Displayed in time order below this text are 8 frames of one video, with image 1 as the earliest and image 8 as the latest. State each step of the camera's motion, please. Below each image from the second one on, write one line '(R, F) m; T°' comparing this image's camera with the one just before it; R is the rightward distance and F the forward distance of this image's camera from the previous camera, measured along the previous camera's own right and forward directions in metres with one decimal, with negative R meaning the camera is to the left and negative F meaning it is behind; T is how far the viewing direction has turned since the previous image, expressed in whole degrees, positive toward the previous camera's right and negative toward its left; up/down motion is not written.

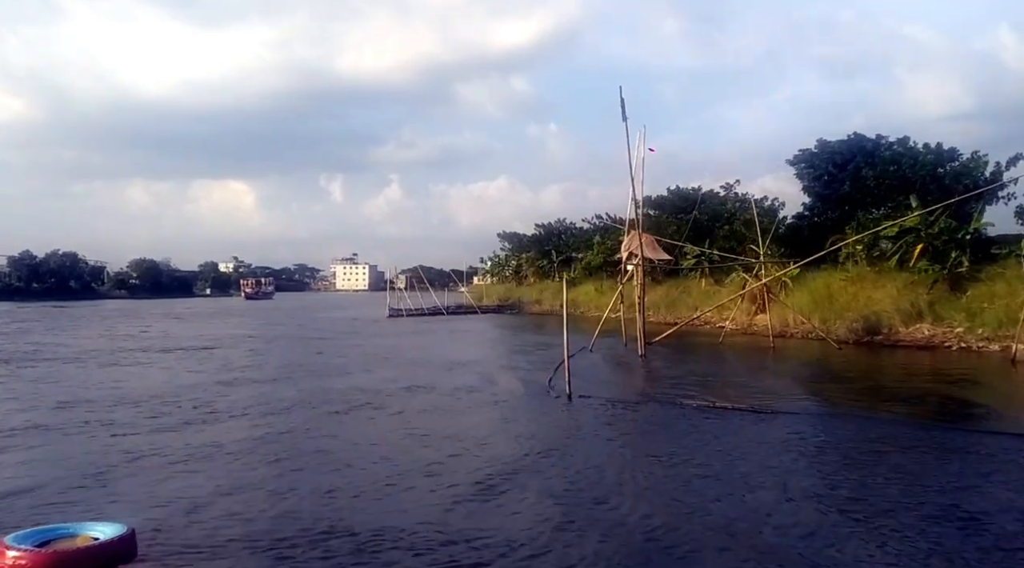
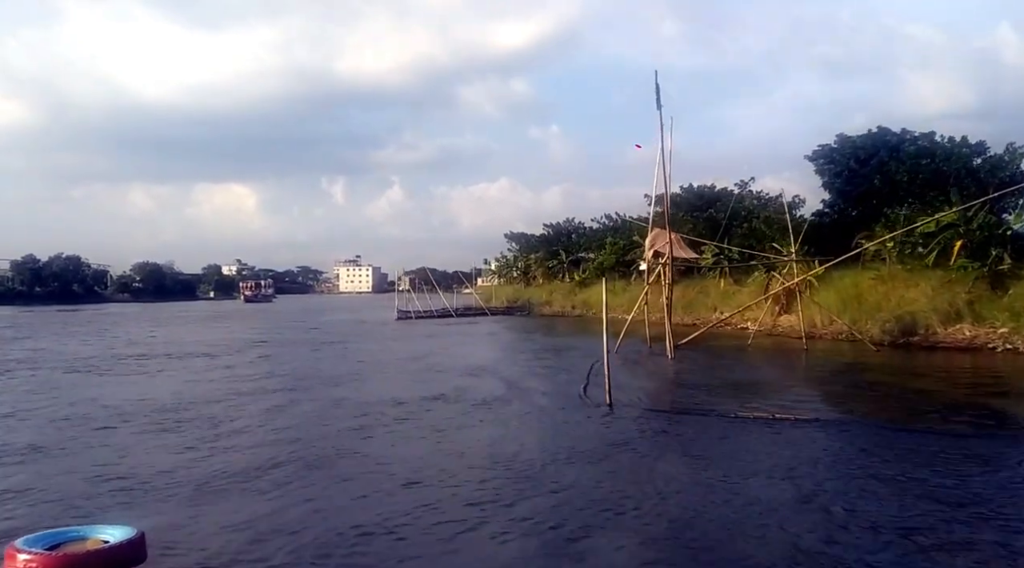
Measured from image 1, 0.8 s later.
(-0.5, +1.1) m; 0°
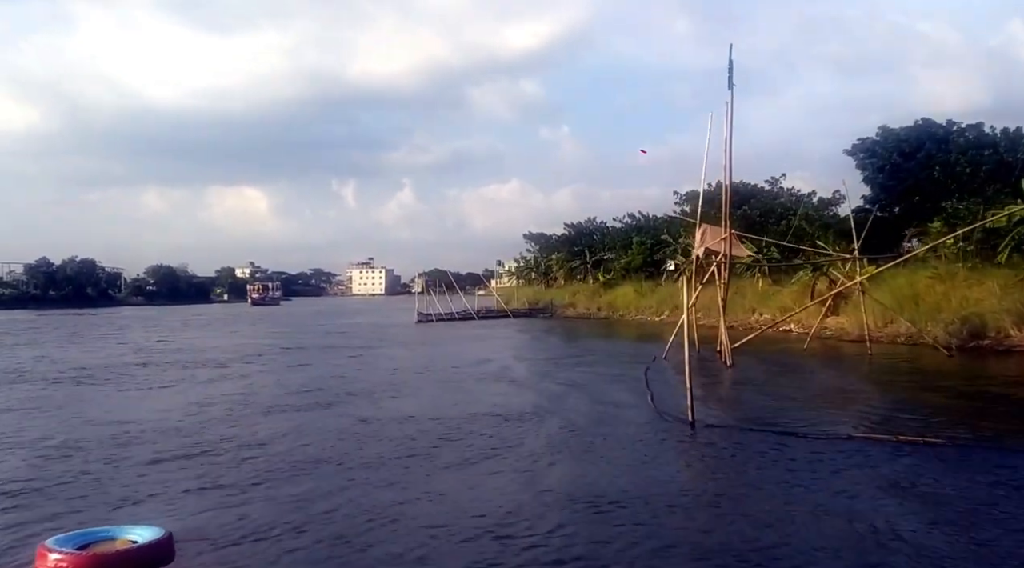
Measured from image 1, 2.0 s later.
(-0.7, +1.6) m; -1°
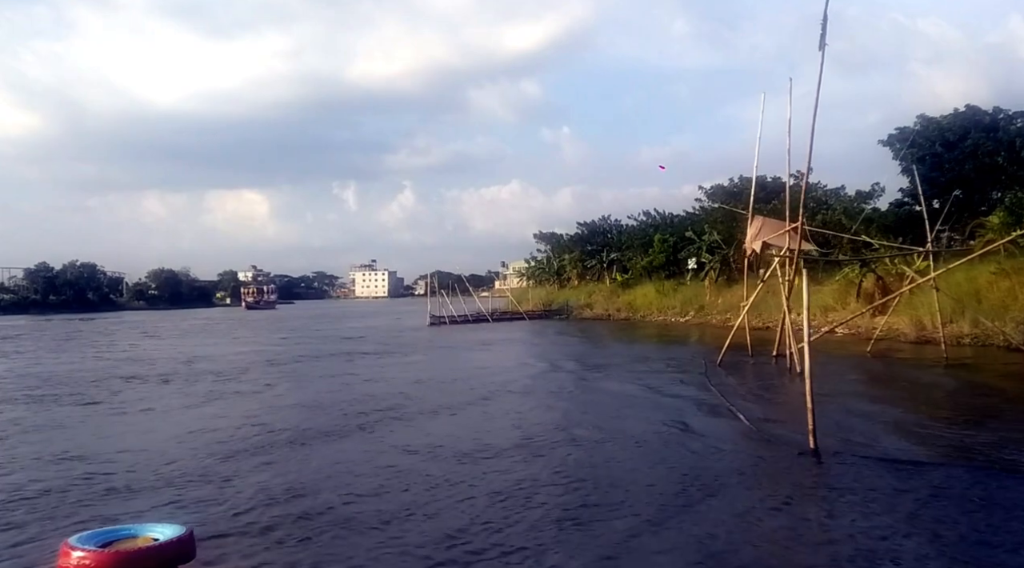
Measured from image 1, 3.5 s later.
(-0.9, +2.0) m; 0°
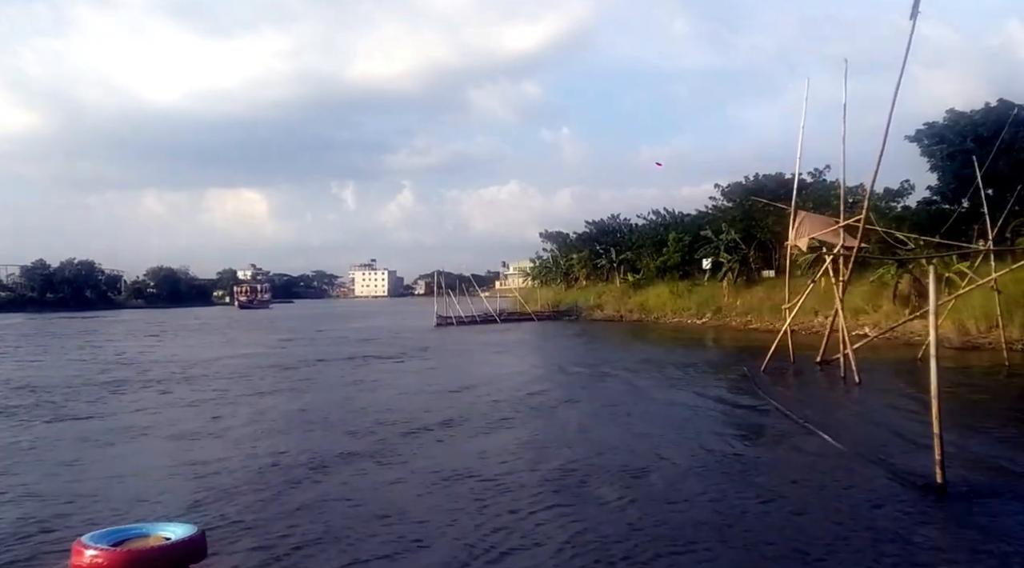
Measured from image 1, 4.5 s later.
(-0.6, +1.5) m; 0°
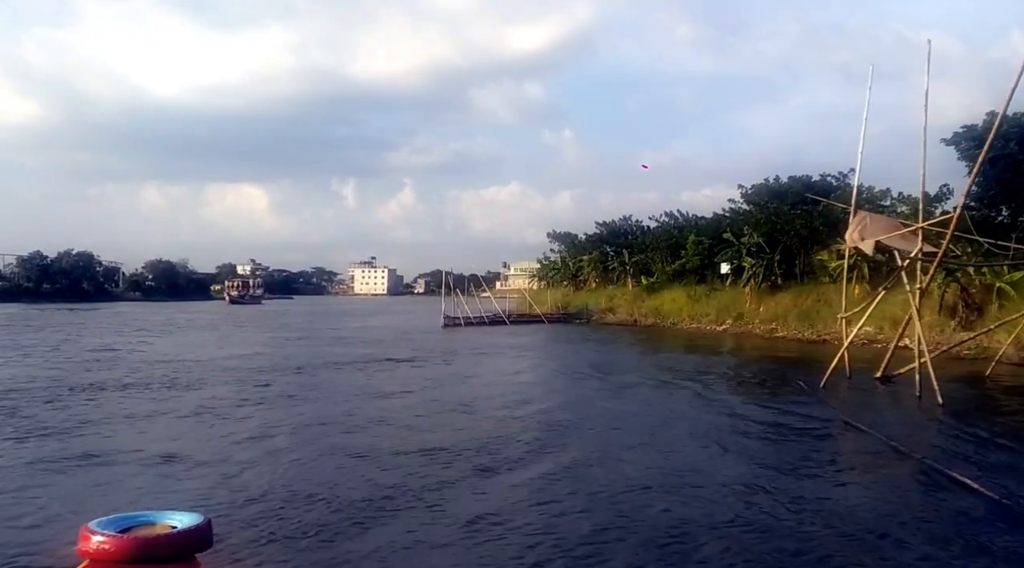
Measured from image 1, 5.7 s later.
(-0.7, +1.8) m; 0°
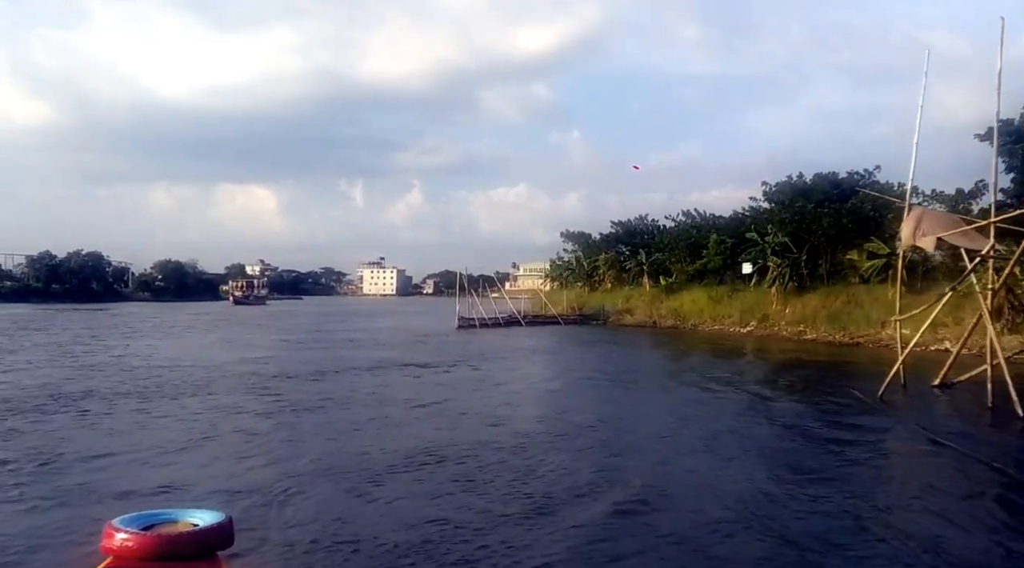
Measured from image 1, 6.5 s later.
(-0.4, +1.1) m; -1°
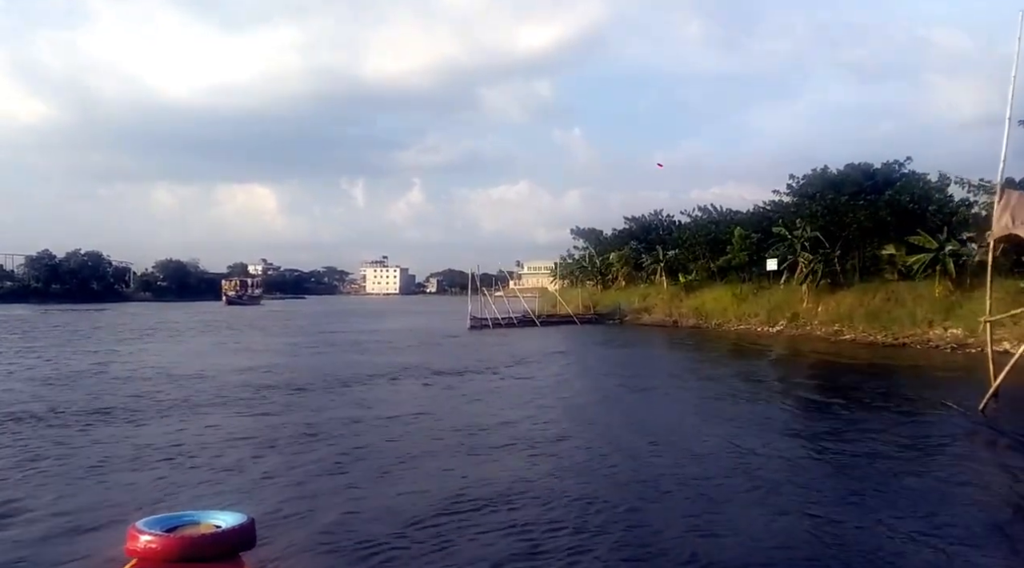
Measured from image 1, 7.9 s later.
(-0.7, +1.9) m; 0°
